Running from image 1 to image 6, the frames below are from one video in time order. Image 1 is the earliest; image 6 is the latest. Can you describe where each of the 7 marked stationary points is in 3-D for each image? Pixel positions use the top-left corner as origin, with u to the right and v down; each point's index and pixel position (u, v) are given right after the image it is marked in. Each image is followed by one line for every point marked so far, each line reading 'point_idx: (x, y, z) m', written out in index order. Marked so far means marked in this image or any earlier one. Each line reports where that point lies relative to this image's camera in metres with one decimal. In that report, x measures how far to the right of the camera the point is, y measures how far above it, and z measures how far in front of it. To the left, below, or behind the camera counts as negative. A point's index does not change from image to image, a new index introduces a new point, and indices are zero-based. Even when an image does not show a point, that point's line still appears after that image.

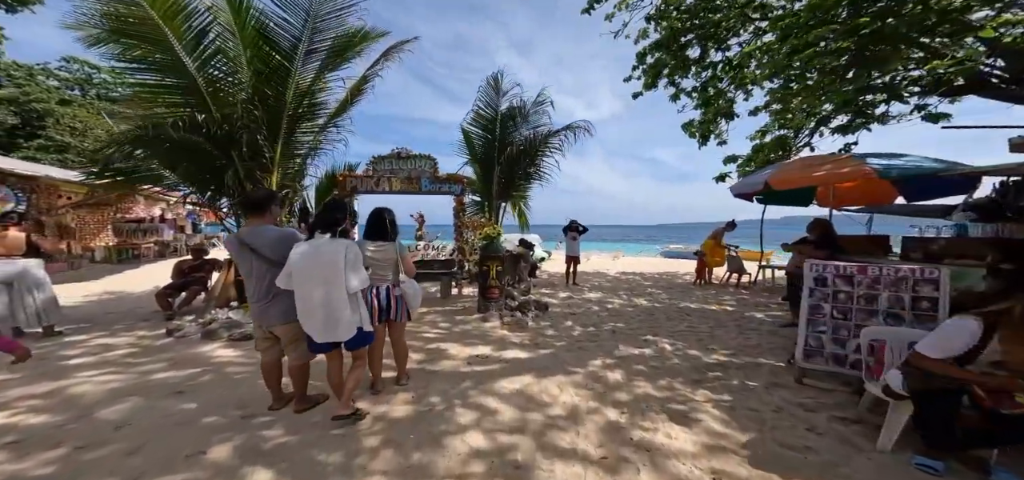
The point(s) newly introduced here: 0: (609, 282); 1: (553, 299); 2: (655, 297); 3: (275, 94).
0: (+2.2, -0.9, +9.5) m
1: (+0.7, -1.0, +7.4) m
2: (+2.5, -1.0, +7.2) m
3: (-3.4, +2.1, +6.1) m
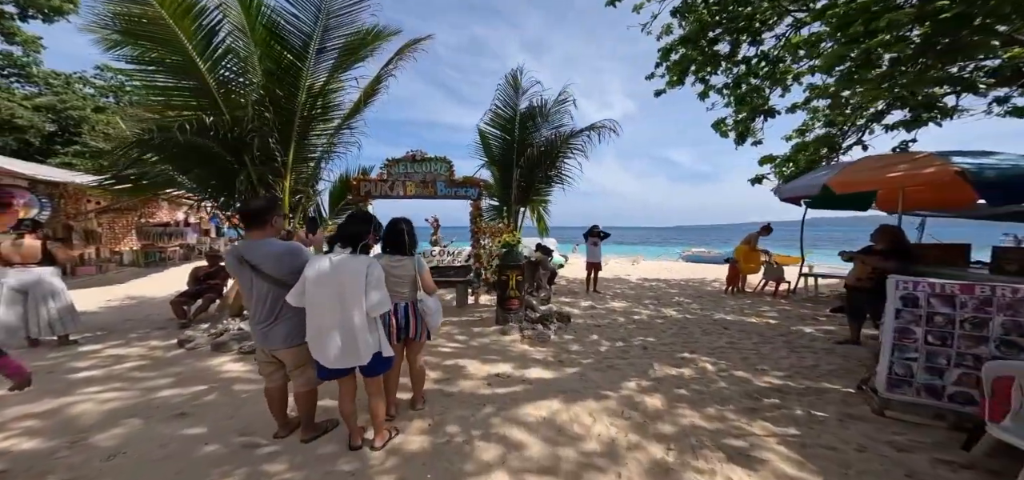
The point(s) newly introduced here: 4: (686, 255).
0: (+2.6, -1.0, +9.0) m
1: (+1.1, -1.1, +7.0) m
2: (+2.8, -1.1, +6.7) m
3: (-3.1, +2.0, +5.9) m
4: (+7.6, -0.5, +18.3) m
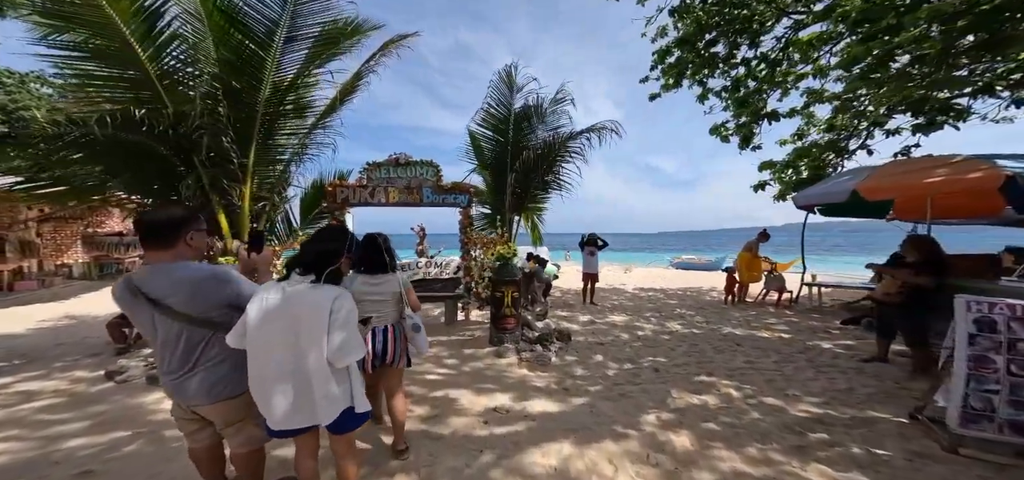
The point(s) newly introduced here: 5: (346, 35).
0: (+2.3, -1.2, +8.5) m
1: (+0.9, -1.3, +6.4) m
2: (+2.6, -1.2, +6.3) m
3: (-3.3, +1.8, +5.2) m
4: (+6.7, -0.9, +18.1) m
5: (-2.3, +2.7, +5.7) m
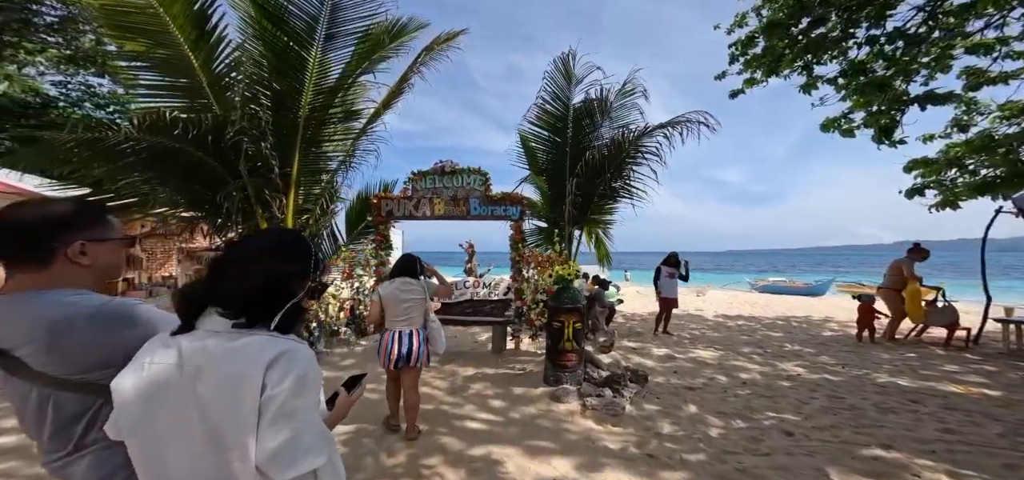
0: (+3.4, -1.5, +7.0) m
1: (+1.7, -1.5, +5.2) m
2: (+3.4, -1.4, +4.8) m
3: (-2.6, +1.7, +4.8) m
4: (+9.3, -1.8, +15.8) m
5: (-1.5, +2.5, +5.1) m
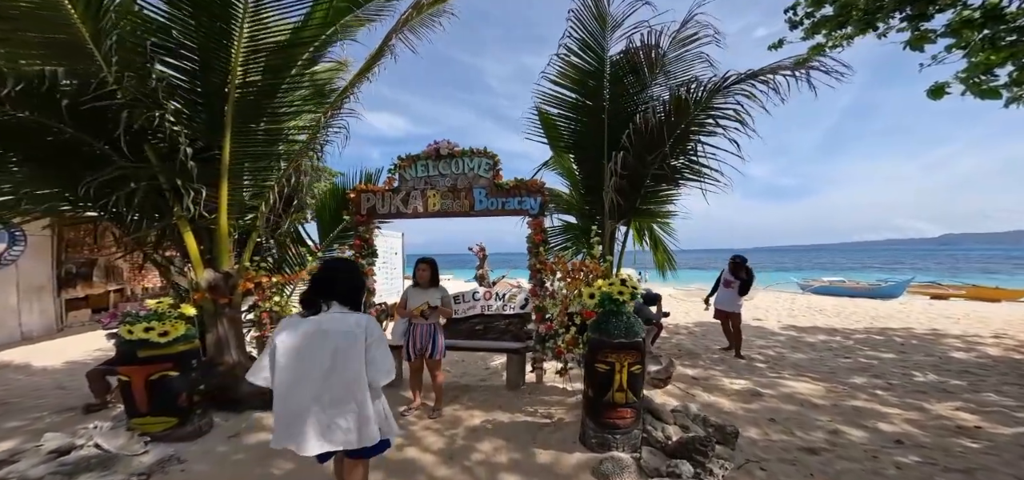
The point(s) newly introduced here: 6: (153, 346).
0: (+3.7, -1.5, +5.5) m
1: (+1.9, -1.4, +3.7) m
2: (+3.6, -1.3, +3.2) m
3: (-2.5, +1.7, +3.5) m
4: (+9.9, -1.7, +14.0) m
5: (-1.4, +2.5, +3.9) m
6: (-2.6, -0.8, +3.1) m
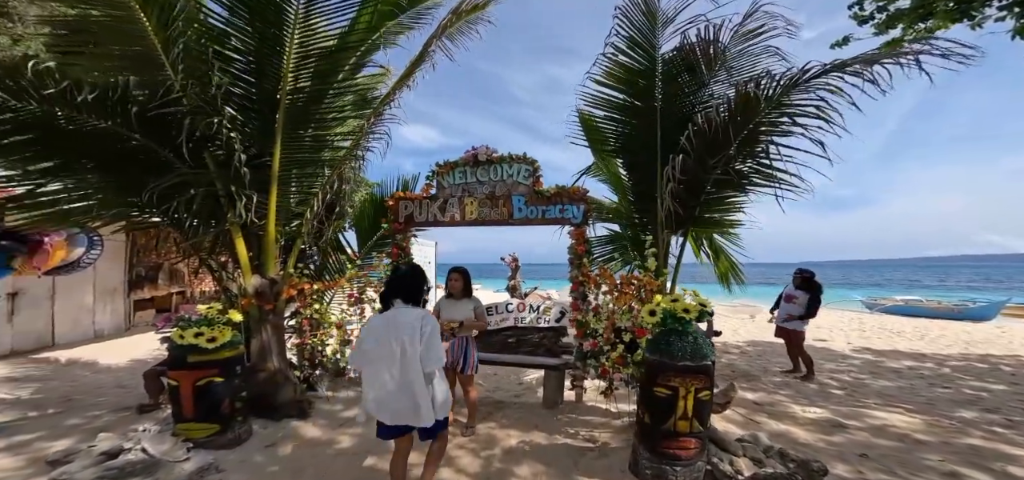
0: (+4.2, -1.6, +4.9) m
1: (+2.2, -1.5, +3.3) m
2: (+3.9, -1.4, +2.7) m
3: (-2.1, +1.6, +3.6) m
4: (+11.2, -2.1, +12.8) m
5: (-1.0, +2.4, +3.9) m
6: (-2.3, -0.8, +3.1) m
